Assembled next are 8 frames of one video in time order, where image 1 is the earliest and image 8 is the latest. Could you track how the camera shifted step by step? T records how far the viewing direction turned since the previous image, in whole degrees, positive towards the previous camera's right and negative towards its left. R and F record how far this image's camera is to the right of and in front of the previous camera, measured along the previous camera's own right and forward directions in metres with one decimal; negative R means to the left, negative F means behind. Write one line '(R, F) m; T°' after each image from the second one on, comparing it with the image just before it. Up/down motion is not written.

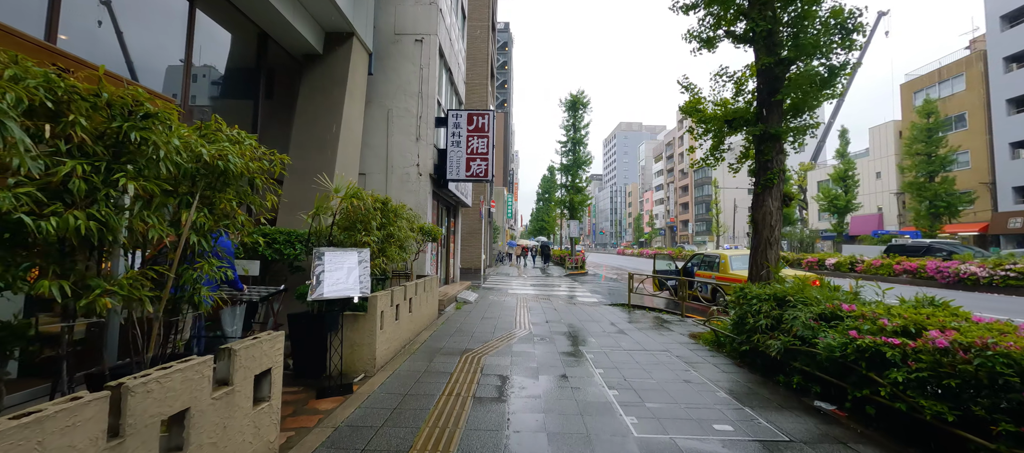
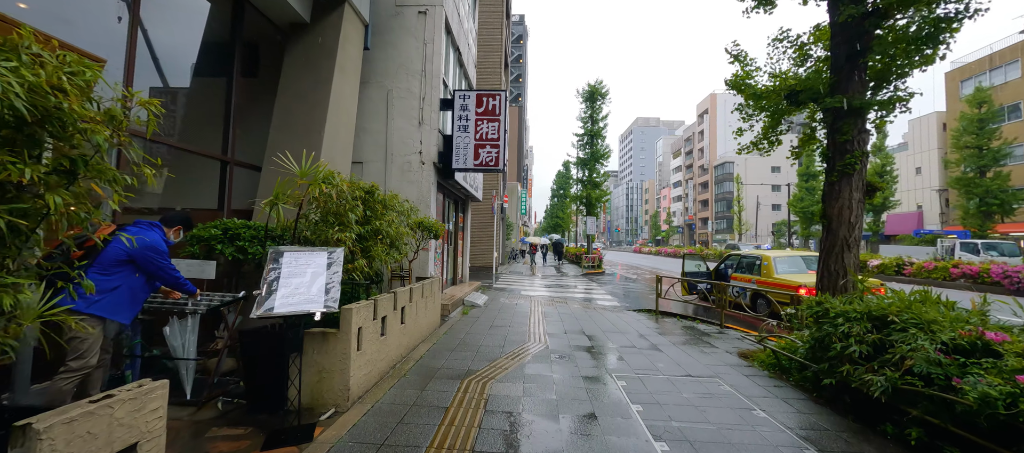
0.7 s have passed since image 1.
(0.0, +1.0) m; -2°
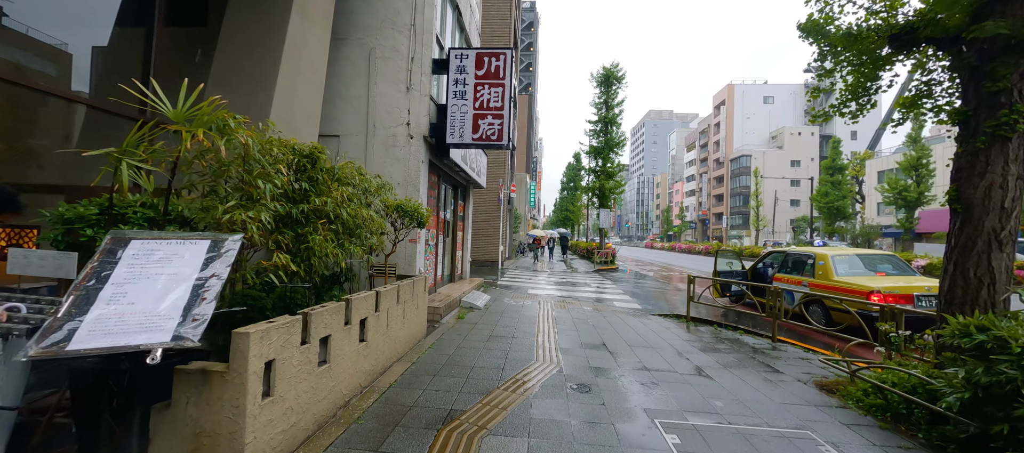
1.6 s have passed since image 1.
(+0.1, +1.4) m; -1°
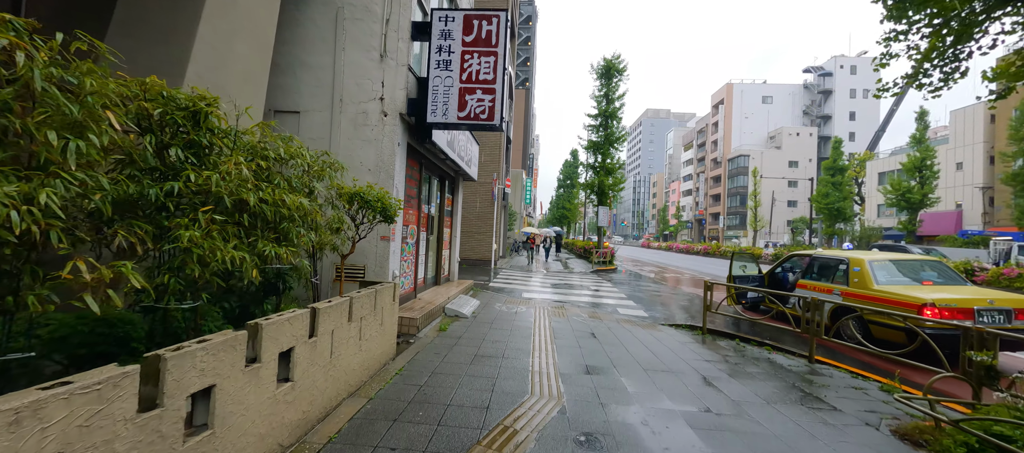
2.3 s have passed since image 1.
(0.0, +1.0) m; +1°
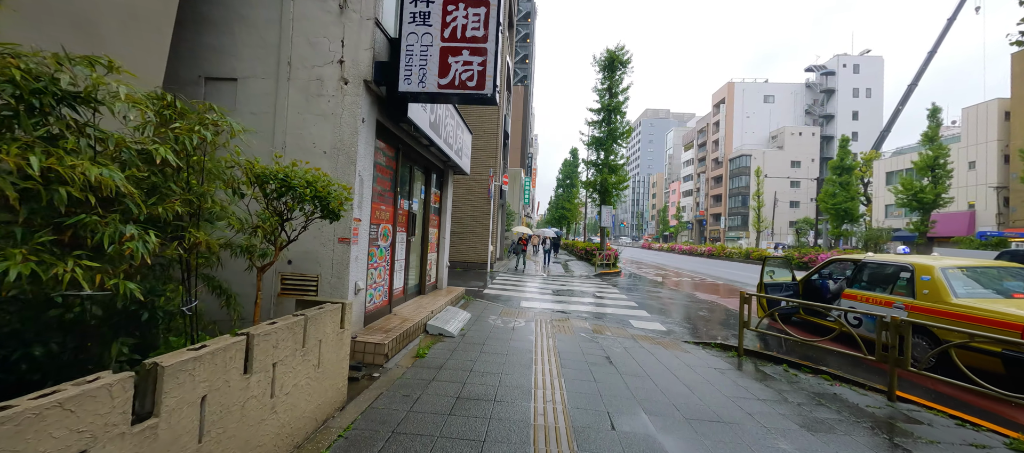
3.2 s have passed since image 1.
(0.0, +1.2) m; 0°
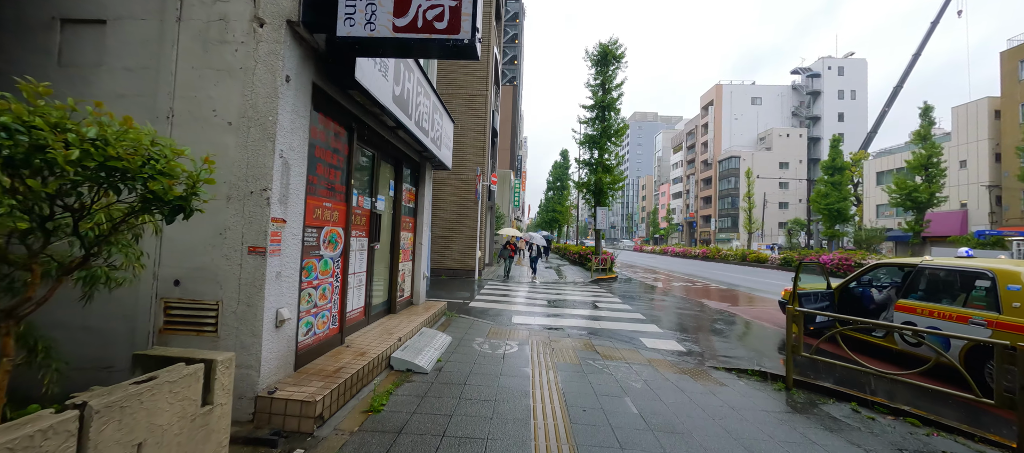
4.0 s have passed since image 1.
(0.0, +1.2) m; +2°
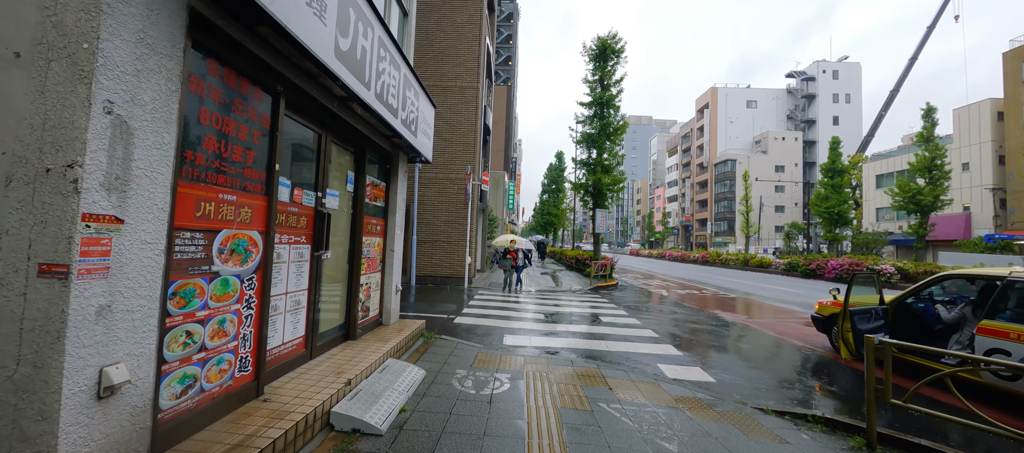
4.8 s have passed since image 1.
(+0.1, +1.2) m; +1°
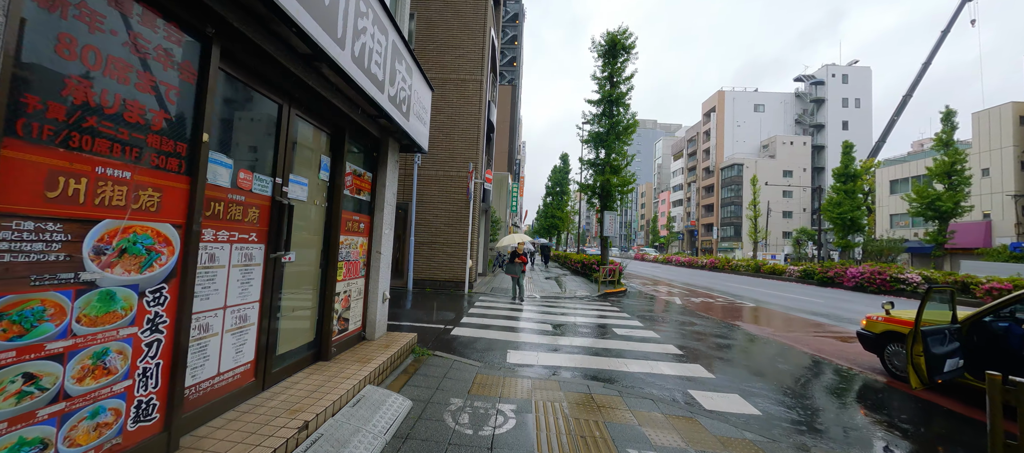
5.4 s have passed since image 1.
(-0.1, +0.8) m; 0°
